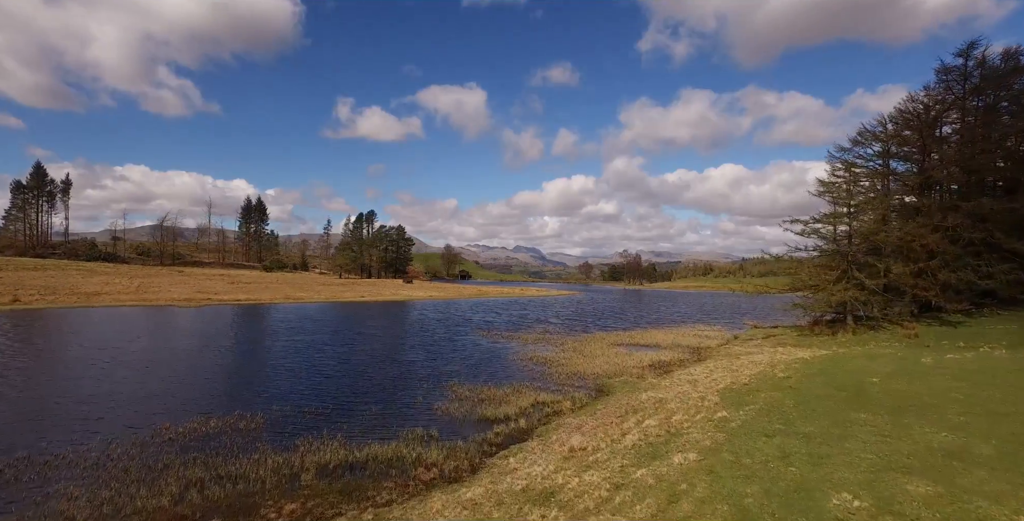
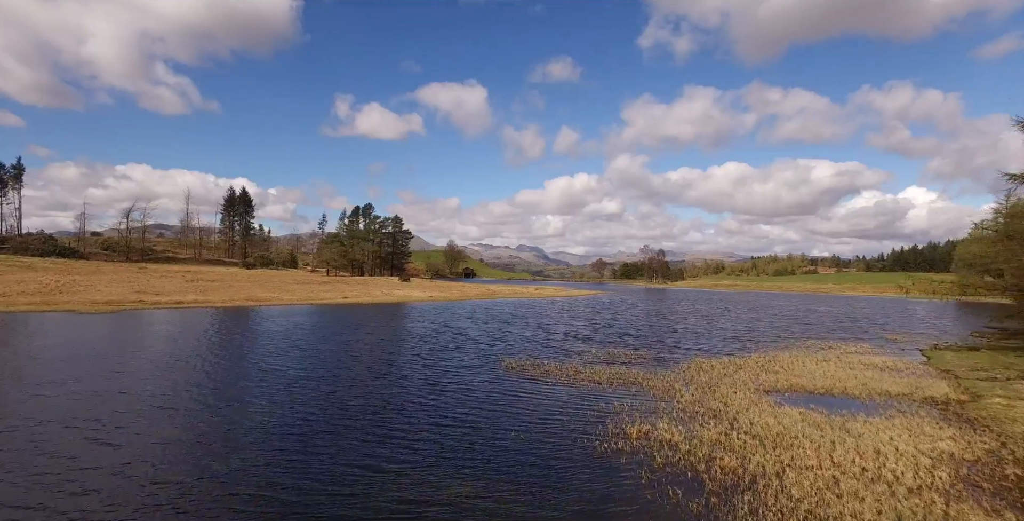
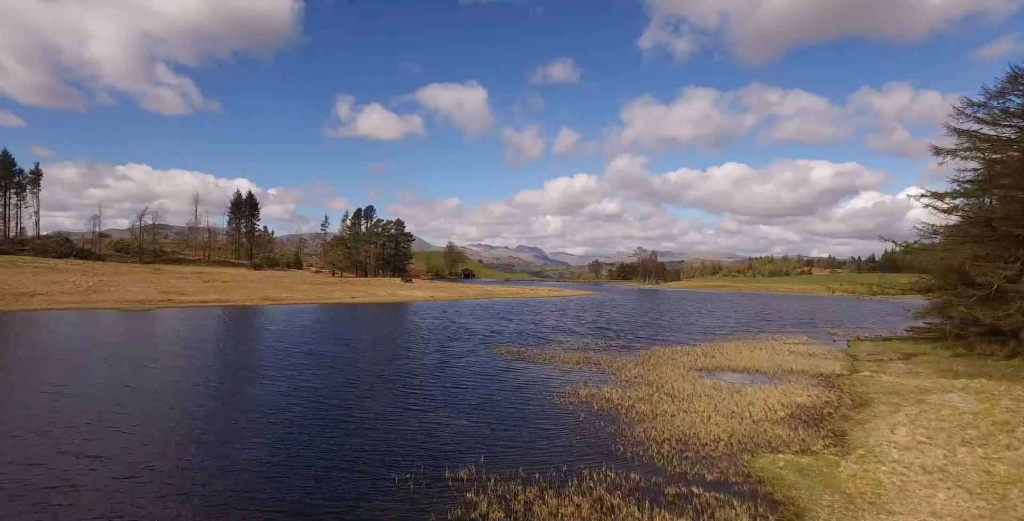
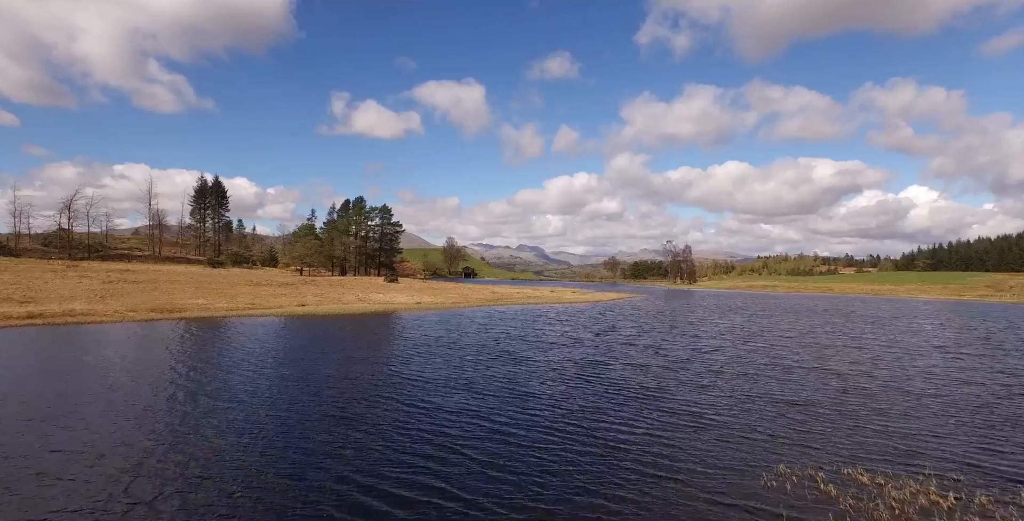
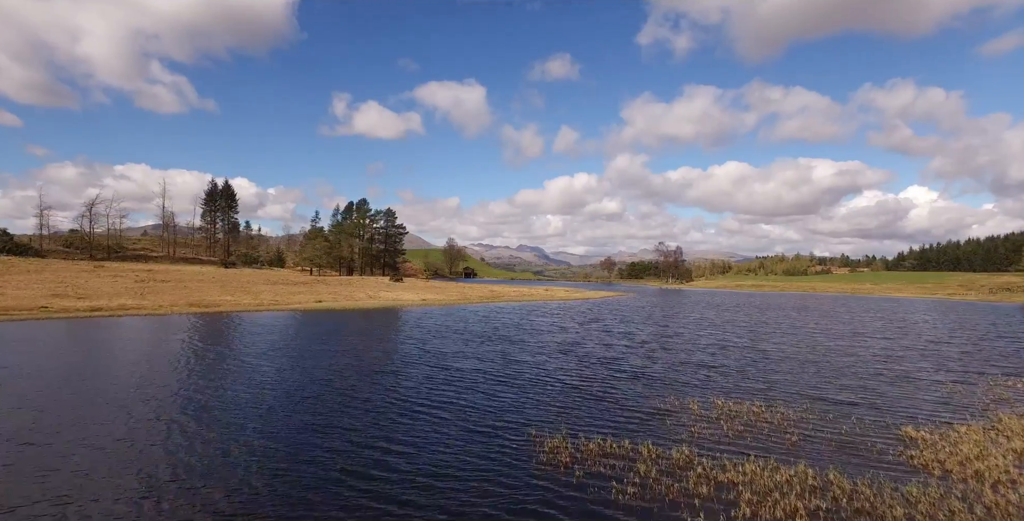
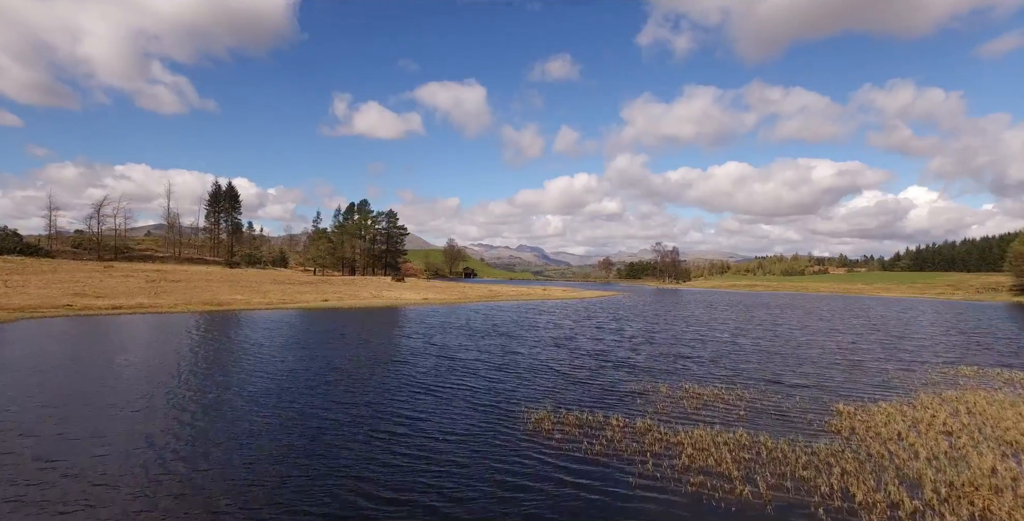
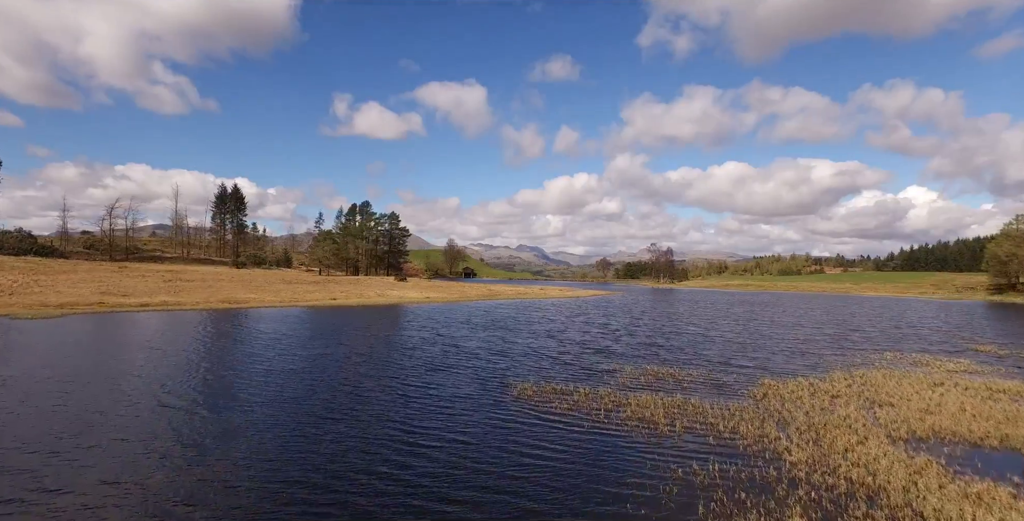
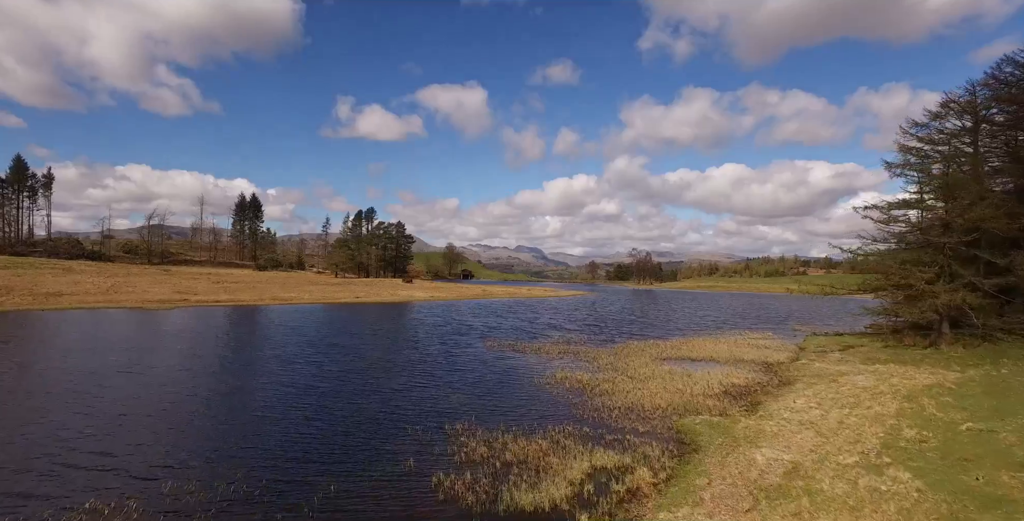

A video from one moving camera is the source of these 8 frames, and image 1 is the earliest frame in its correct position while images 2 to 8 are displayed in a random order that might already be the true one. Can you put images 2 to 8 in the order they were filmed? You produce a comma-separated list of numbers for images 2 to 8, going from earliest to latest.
8, 3, 2, 7, 6, 5, 4
